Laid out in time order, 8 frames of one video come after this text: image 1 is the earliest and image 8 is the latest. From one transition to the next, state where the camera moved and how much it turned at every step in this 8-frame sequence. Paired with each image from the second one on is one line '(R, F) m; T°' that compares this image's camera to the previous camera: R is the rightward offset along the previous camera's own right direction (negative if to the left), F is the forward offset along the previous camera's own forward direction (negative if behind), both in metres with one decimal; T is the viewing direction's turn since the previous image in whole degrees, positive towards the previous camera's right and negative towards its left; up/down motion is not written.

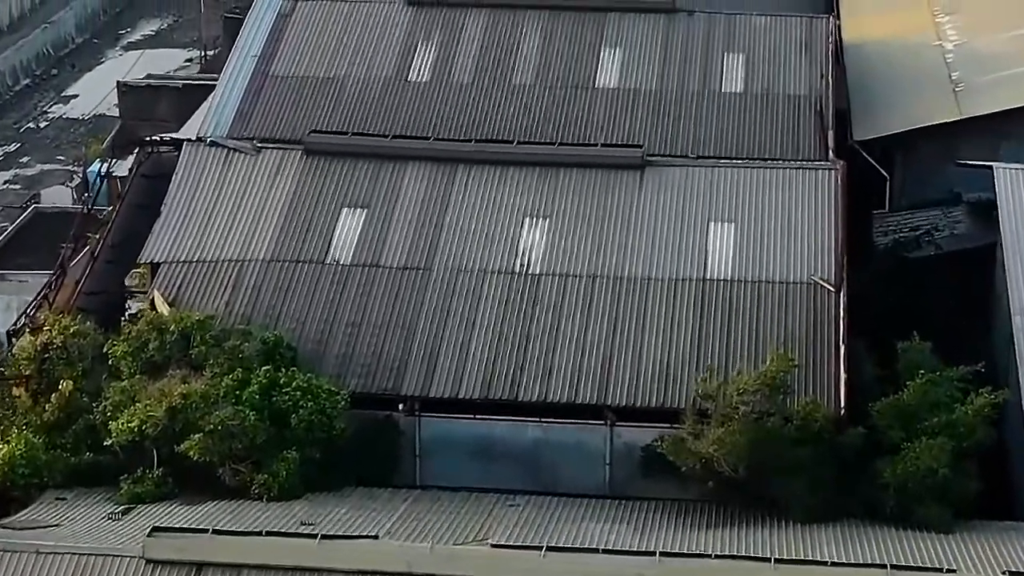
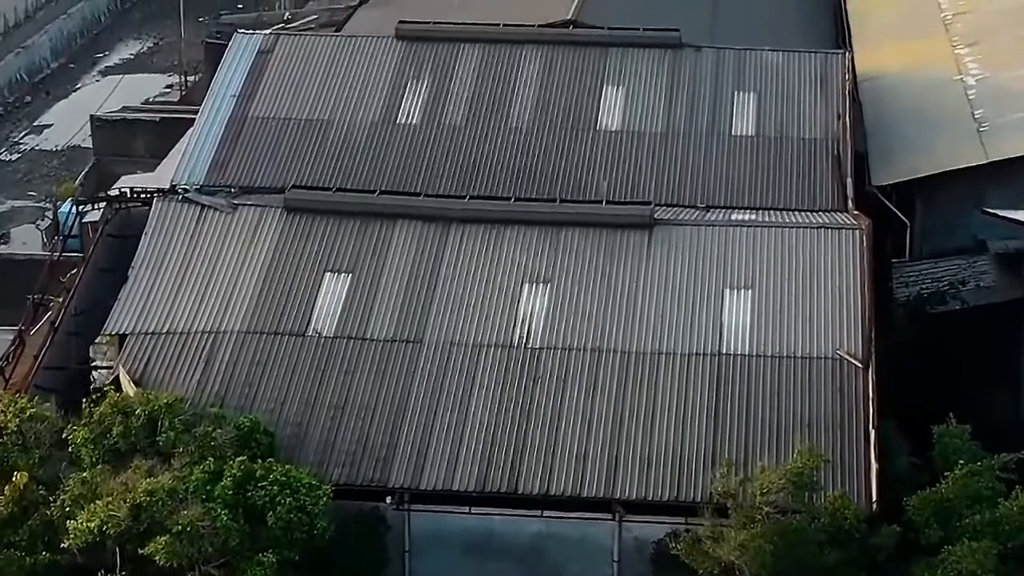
(-0.1, +1.7) m; 0°
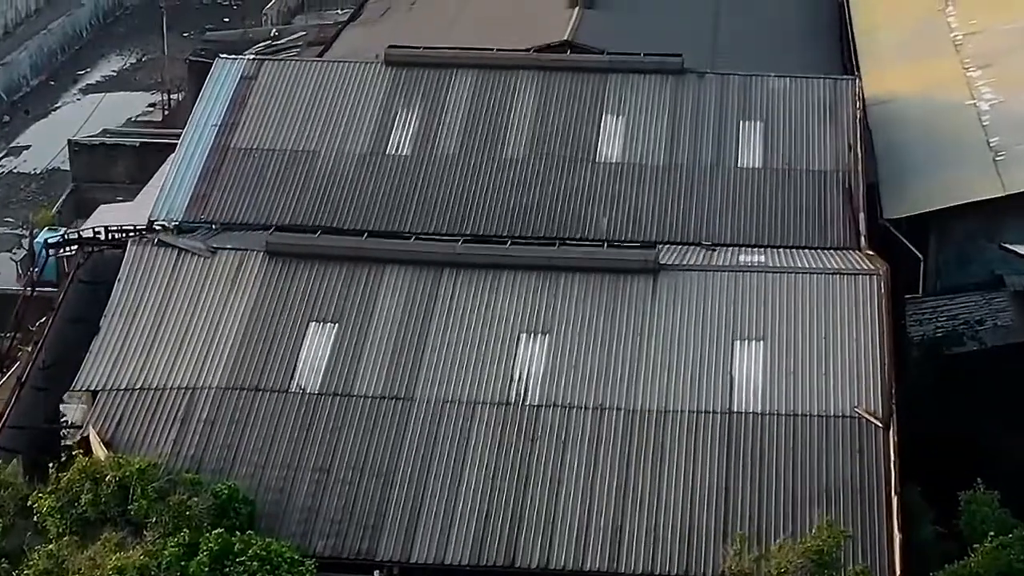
(0.0, +1.1) m; 0°
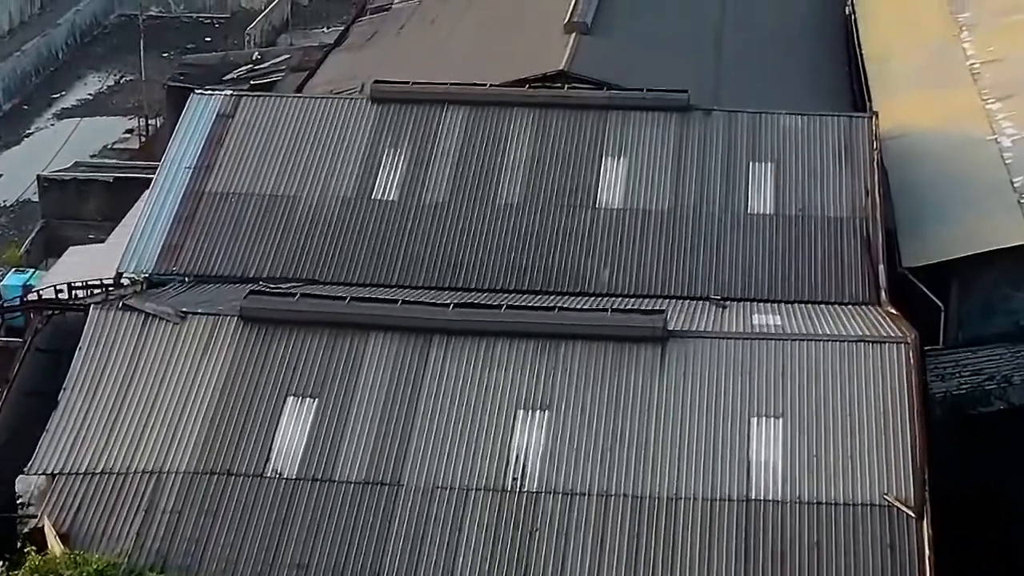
(0.0, +1.5) m; 0°
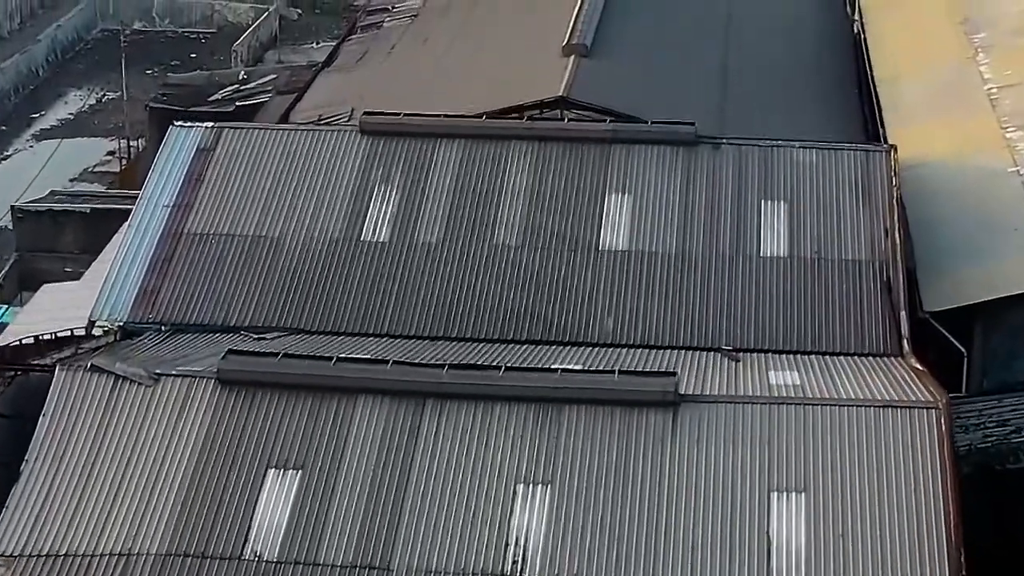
(0.0, +1.3) m; 0°
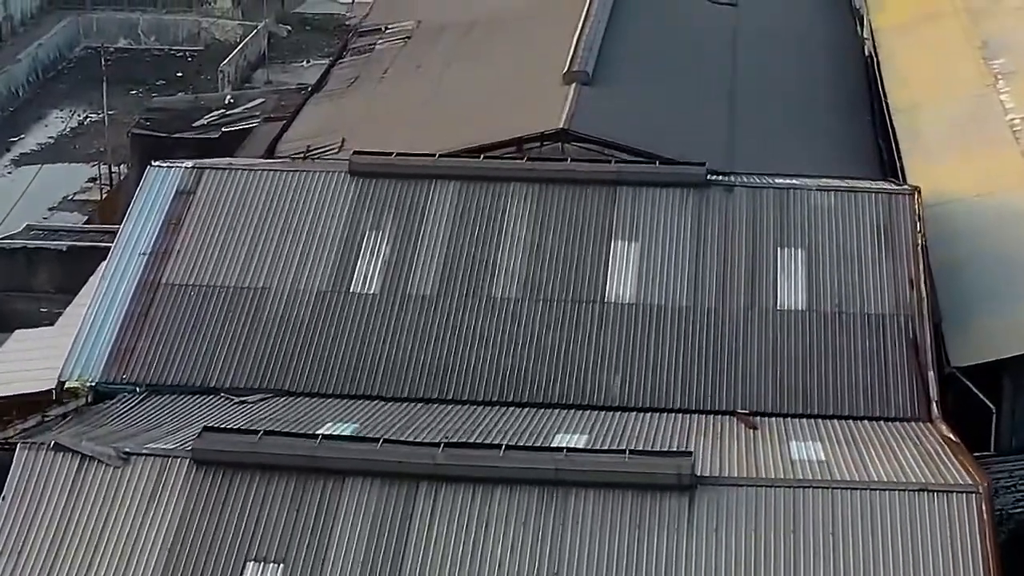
(-0.1, +1.3) m; 0°
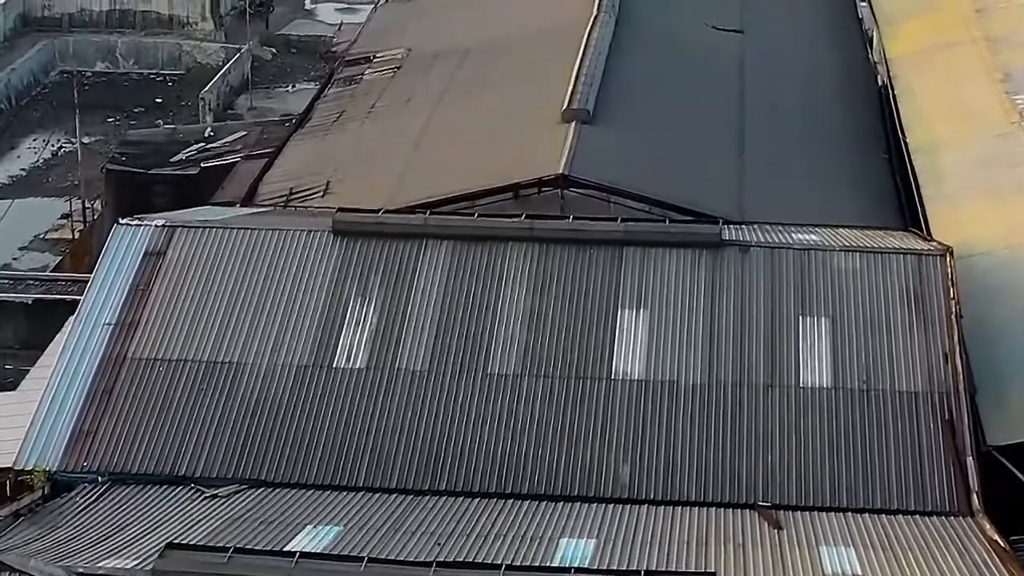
(-0.1, +1.6) m; 0°
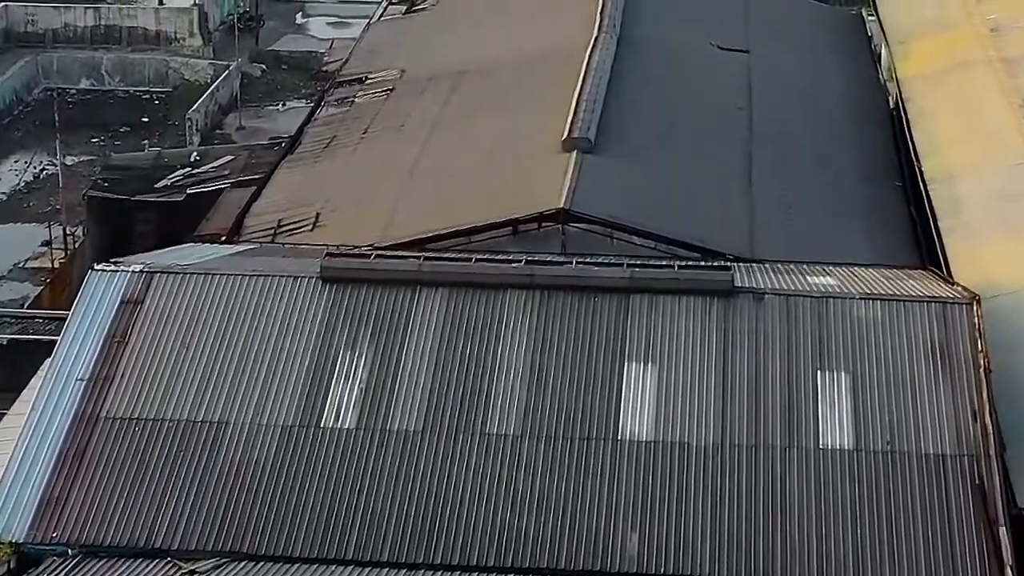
(0.0, +1.1) m; 0°
